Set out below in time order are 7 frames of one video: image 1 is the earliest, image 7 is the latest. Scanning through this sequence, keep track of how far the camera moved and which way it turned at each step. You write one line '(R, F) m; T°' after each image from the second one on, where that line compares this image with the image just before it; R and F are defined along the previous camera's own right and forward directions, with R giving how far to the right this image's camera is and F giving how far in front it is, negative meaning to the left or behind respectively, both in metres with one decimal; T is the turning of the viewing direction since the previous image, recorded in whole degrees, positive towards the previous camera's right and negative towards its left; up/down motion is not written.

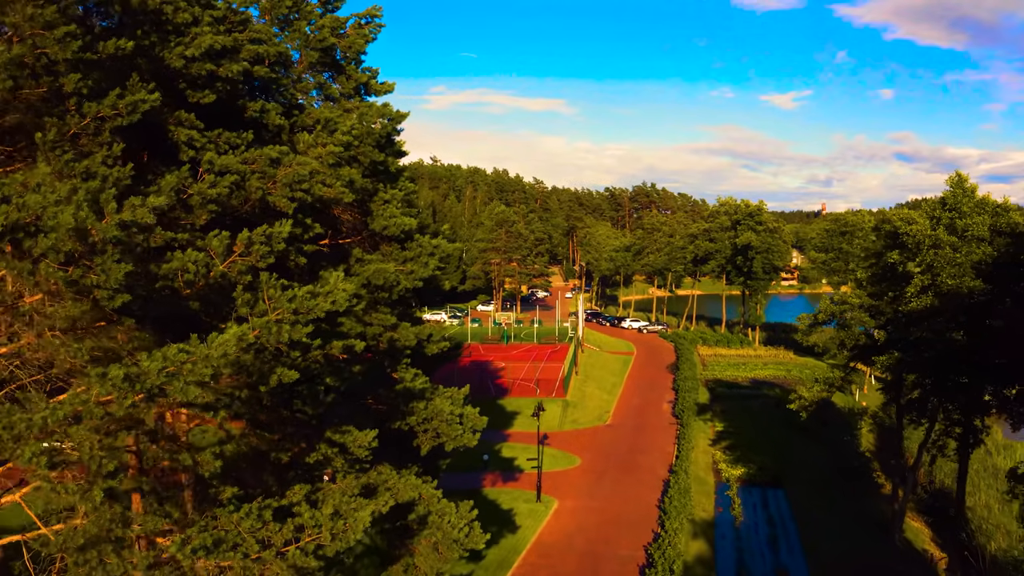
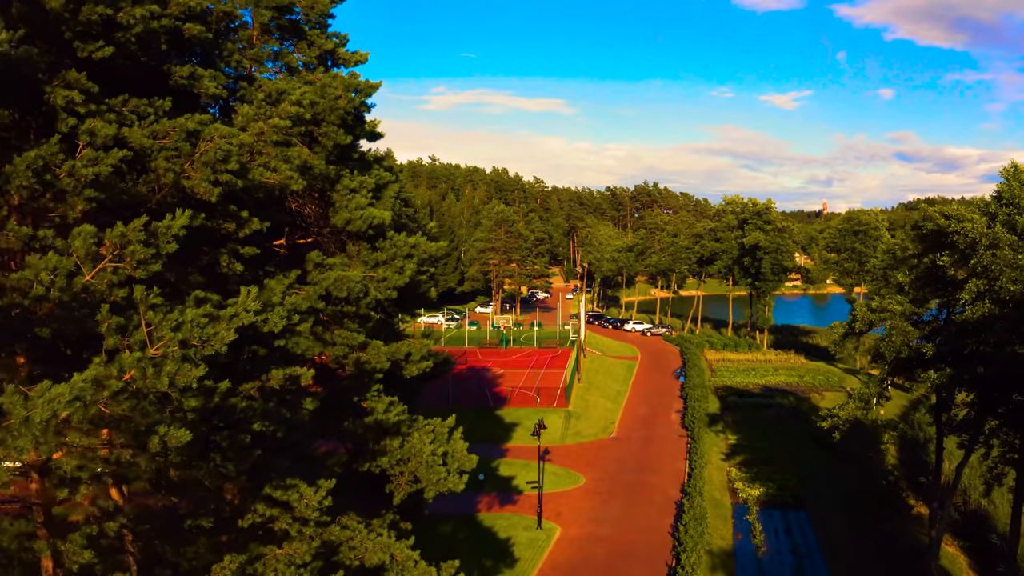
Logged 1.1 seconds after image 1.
(+0.1, +2.3) m; 0°
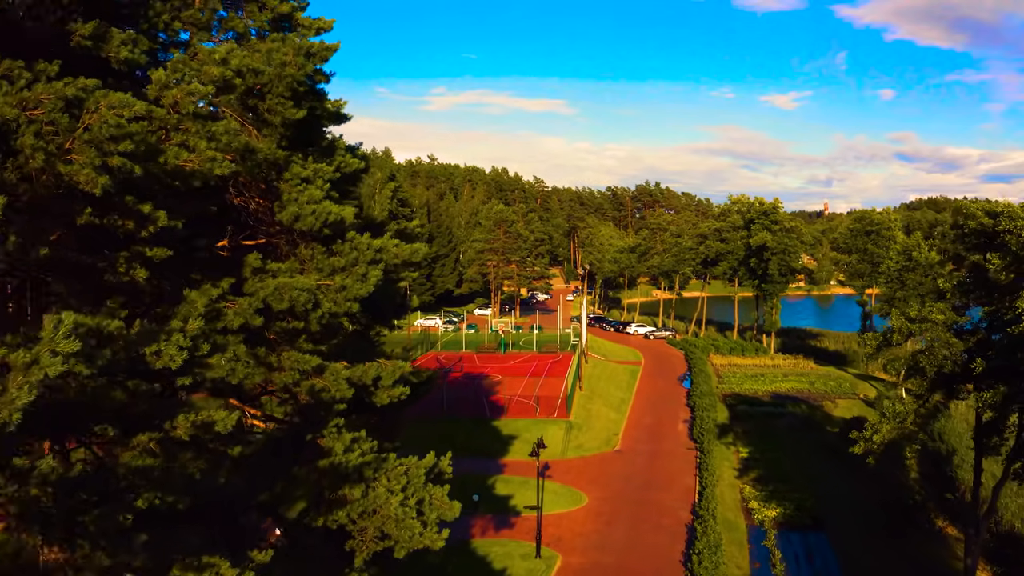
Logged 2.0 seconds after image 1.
(+0.1, +1.9) m; 0°
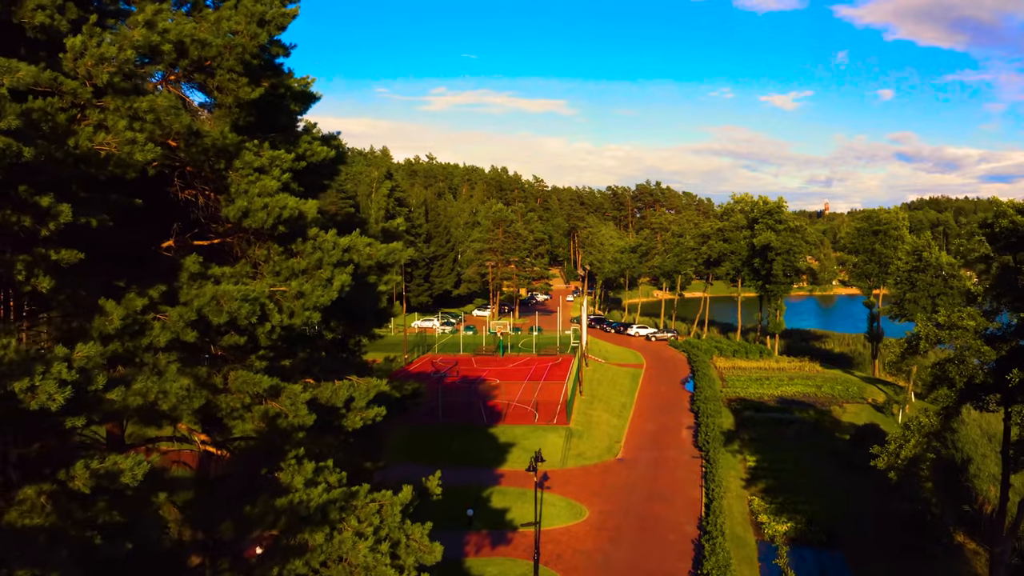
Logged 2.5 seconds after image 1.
(+0.1, +1.2) m; 0°
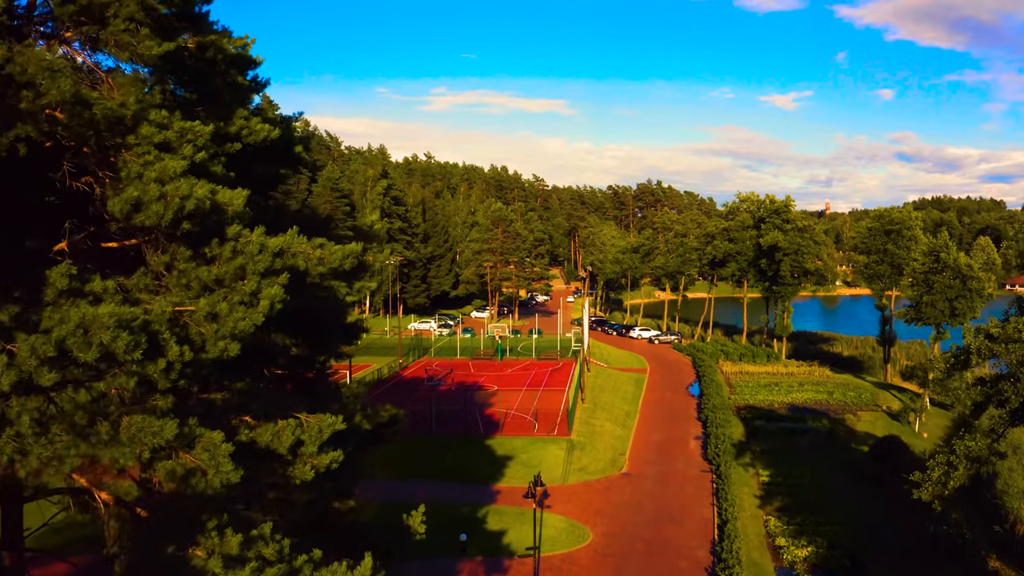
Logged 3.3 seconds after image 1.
(+0.1, +1.7) m; 0°
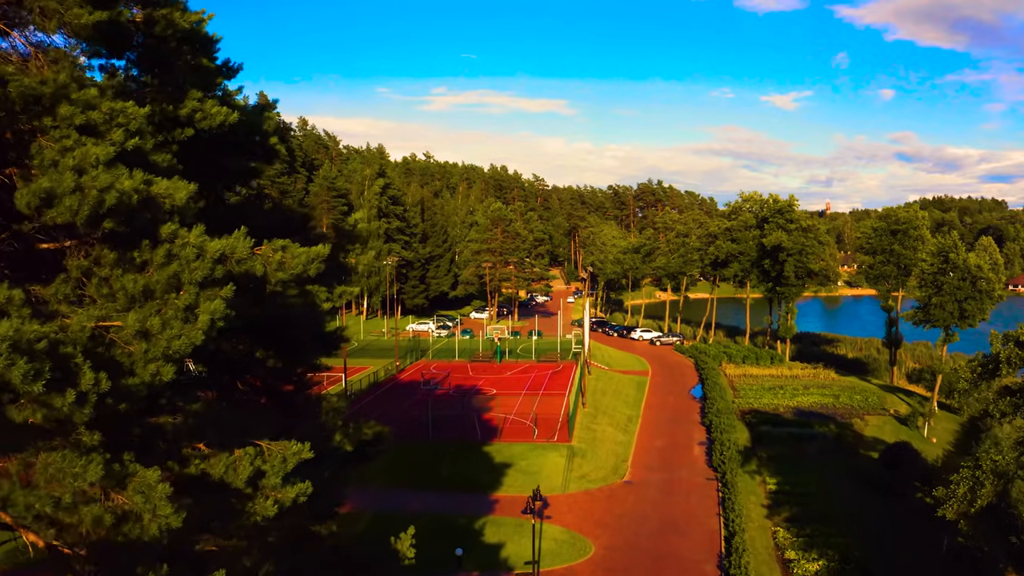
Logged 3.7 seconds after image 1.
(+0.1, +0.9) m; 0°
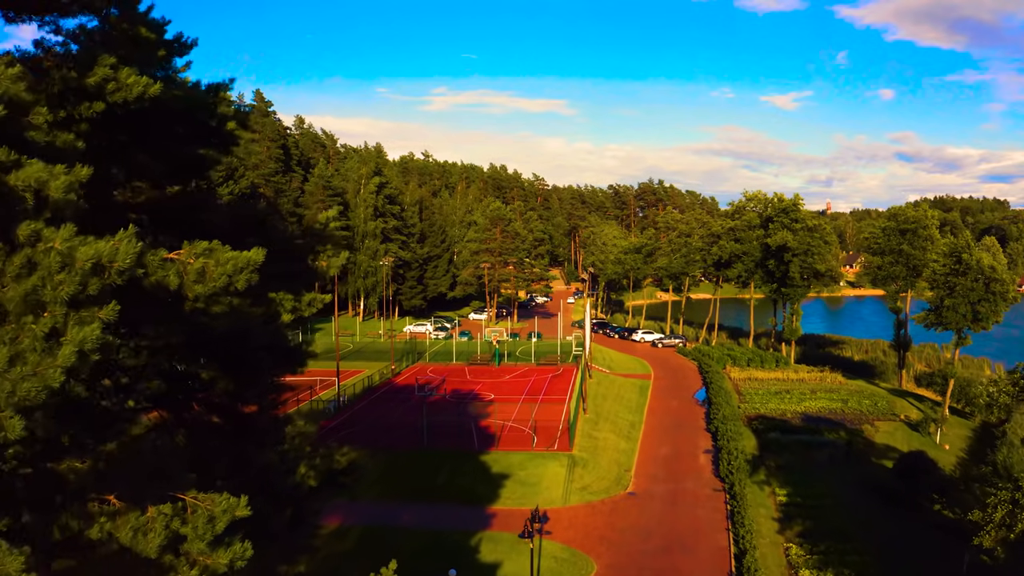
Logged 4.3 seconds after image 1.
(+0.1, +1.2) m; 0°
